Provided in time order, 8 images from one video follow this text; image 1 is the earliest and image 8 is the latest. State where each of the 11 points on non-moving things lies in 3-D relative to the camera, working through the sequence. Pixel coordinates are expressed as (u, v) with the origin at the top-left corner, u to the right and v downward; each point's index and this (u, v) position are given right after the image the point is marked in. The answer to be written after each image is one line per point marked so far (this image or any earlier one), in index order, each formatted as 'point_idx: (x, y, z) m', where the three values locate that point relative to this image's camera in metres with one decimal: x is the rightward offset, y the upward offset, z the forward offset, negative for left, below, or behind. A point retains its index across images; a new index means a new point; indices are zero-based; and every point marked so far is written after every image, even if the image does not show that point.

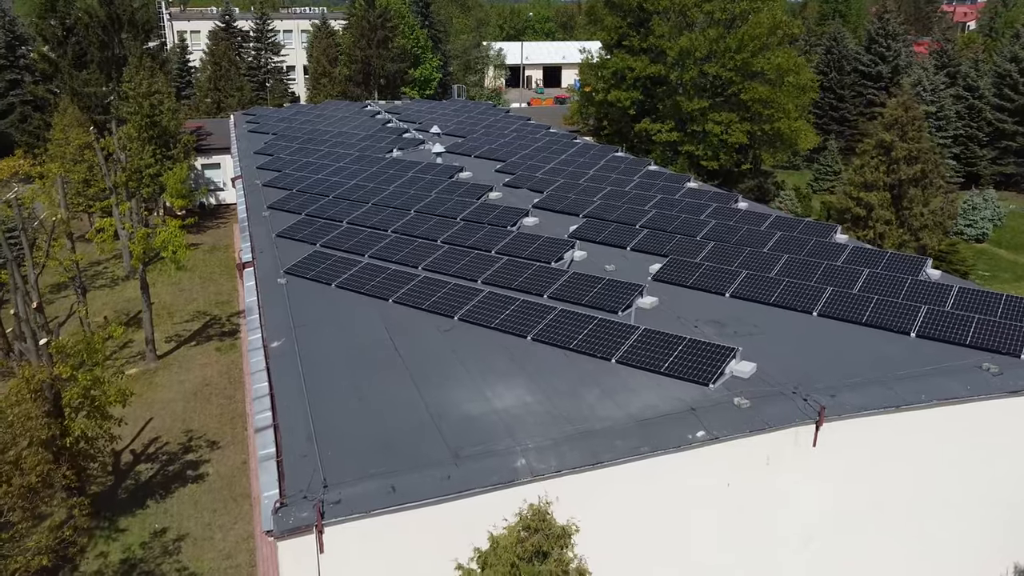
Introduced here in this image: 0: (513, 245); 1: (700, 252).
0: (+0.1, +0.8, +19.6) m
1: (+3.7, +0.7, +19.2) m
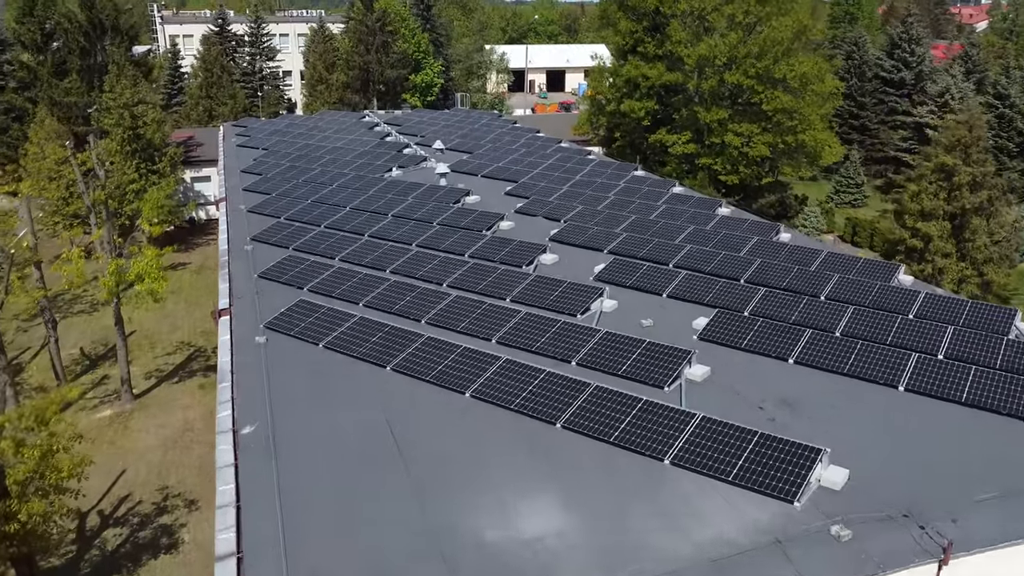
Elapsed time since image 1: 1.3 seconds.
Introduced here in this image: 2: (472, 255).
0: (+0.4, -0.1, +17.0) m
1: (+4.0, -0.2, +16.5) m
2: (-0.8, +0.6, +19.8) m
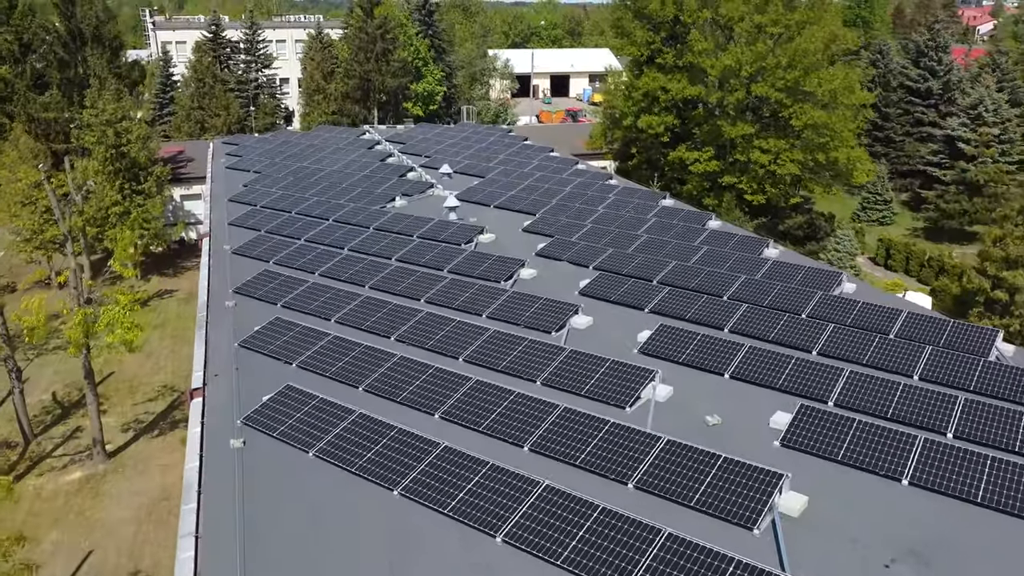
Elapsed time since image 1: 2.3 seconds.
0: (+0.8, -1.2, +14.1) m
1: (+4.4, -1.3, +13.7) m
2: (-0.3, -0.5, +17.0) m
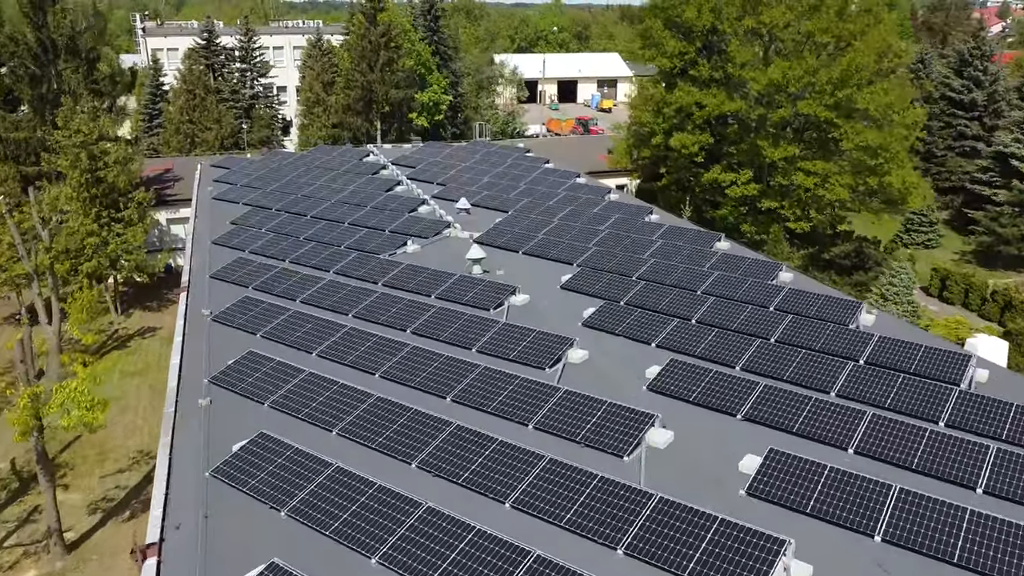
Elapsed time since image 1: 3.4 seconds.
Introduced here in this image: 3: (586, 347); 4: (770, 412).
0: (+1.5, -2.5, +10.4) m
1: (+5.1, -2.7, +10.0) m
2: (+0.4, -1.8, +13.2) m
3: (+1.4, -1.1, +16.6) m
4: (+3.6, -1.7, +13.9) m
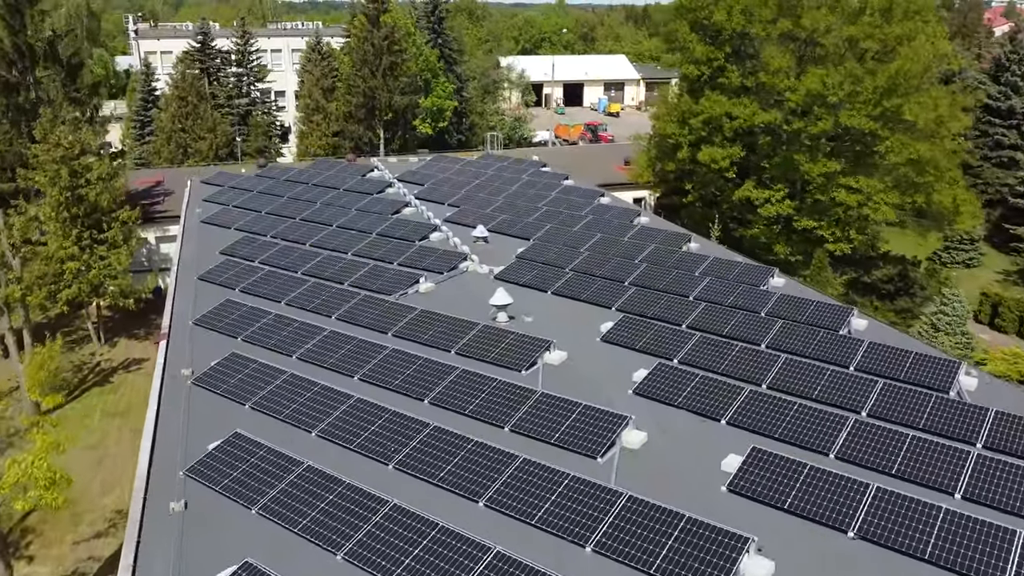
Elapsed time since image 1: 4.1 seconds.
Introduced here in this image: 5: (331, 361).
0: (+2.1, -3.4, +7.6) m
1: (+5.7, -3.5, +7.2) m
2: (+0.9, -2.7, +10.5) m
3: (+1.9, -2.0, +13.8) m
4: (+4.2, -2.6, +11.2) m
5: (-2.9, -1.2, +15.9) m
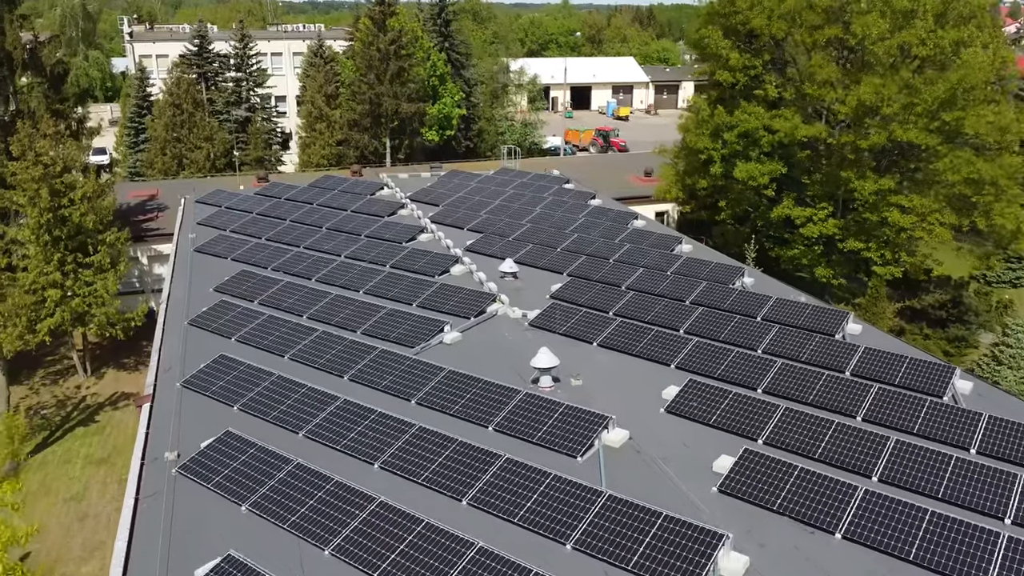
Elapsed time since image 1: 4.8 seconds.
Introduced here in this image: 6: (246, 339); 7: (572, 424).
0: (+2.7, -4.3, +5.0) m
1: (+6.4, -4.4, +4.6) m
2: (+1.6, -3.6, +7.8) m
3: (+2.6, -2.9, +11.2) m
4: (+4.9, -3.4, +8.5) m
5: (-2.3, -2.0, +13.2) m
6: (-4.7, -0.9, +17.4) m
7: (+0.7, -1.8, +13.1) m
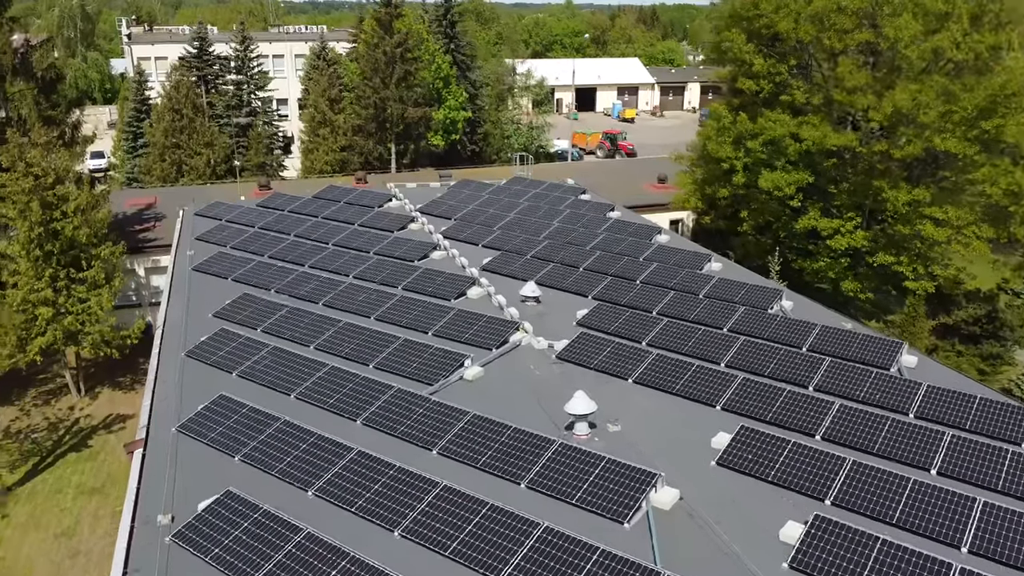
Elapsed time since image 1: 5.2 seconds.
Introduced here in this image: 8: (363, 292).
0: (+3.2, -4.8, +3.6) m
1: (+6.8, -4.9, +3.1) m
2: (+2.0, -4.1, +6.4) m
3: (+3.0, -3.3, +9.8) m
4: (+5.3, -3.9, +7.1) m
5: (-1.8, -2.5, +11.8) m
6: (-4.3, -1.4, +15.9) m
7: (+1.2, -2.3, +11.7) m
8: (-3.0, -0.1, +19.9) m
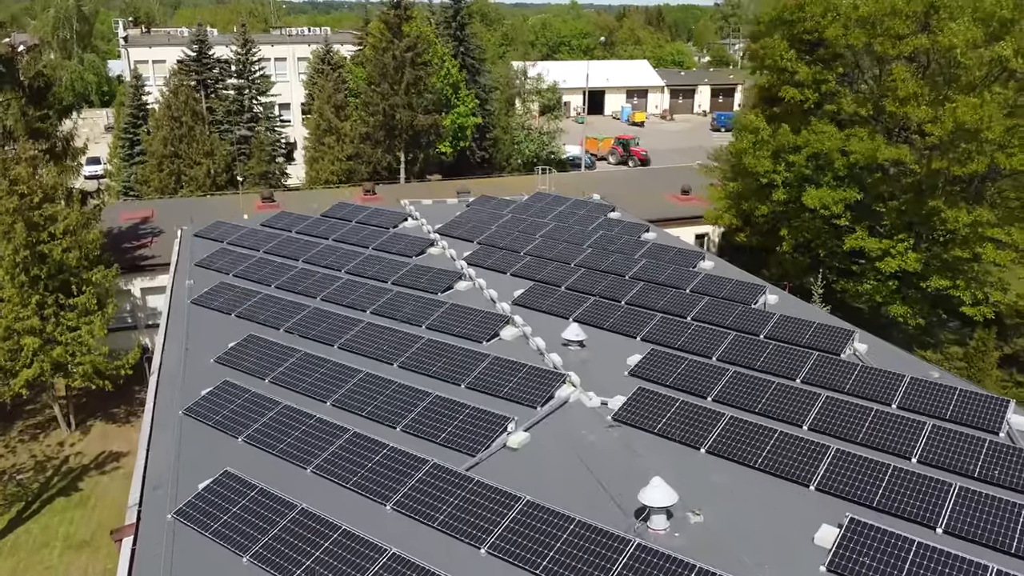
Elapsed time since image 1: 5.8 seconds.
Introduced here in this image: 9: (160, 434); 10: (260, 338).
0: (+3.9, -5.5, +1.4) m
1: (+7.5, -5.6, +1.0) m
2: (+2.7, -4.8, +4.2) m
3: (+3.7, -4.1, +7.6) m
4: (+6.0, -4.7, +4.9) m
5: (-1.1, -3.3, +9.6) m
6: (-3.6, -2.1, +13.7) m
7: (+1.9, -3.1, +9.5) m
8: (-2.3, -0.8, +17.7) m
9: (-5.3, -2.0, +14.3) m
10: (-4.5, -0.9, +17.6) m
